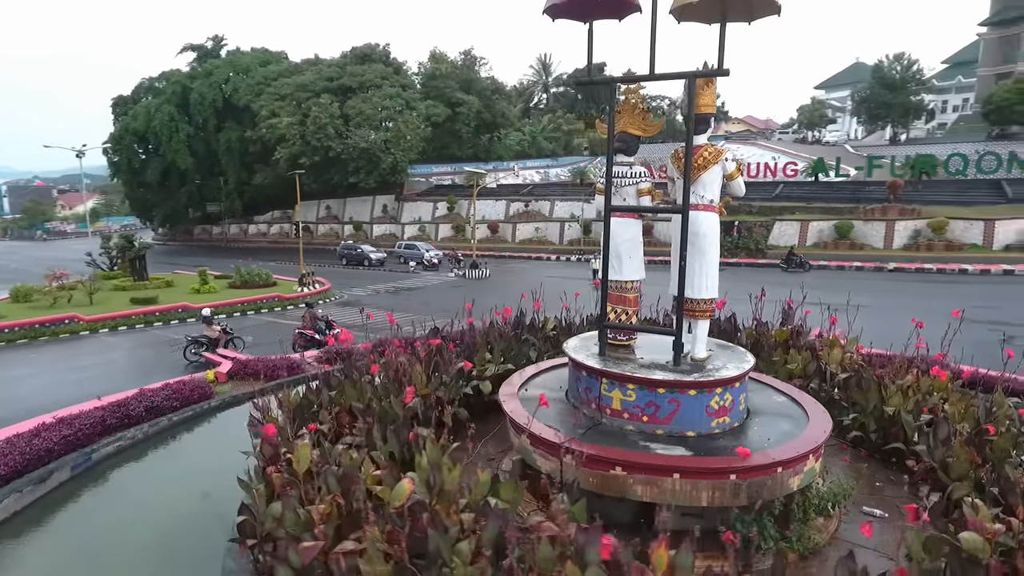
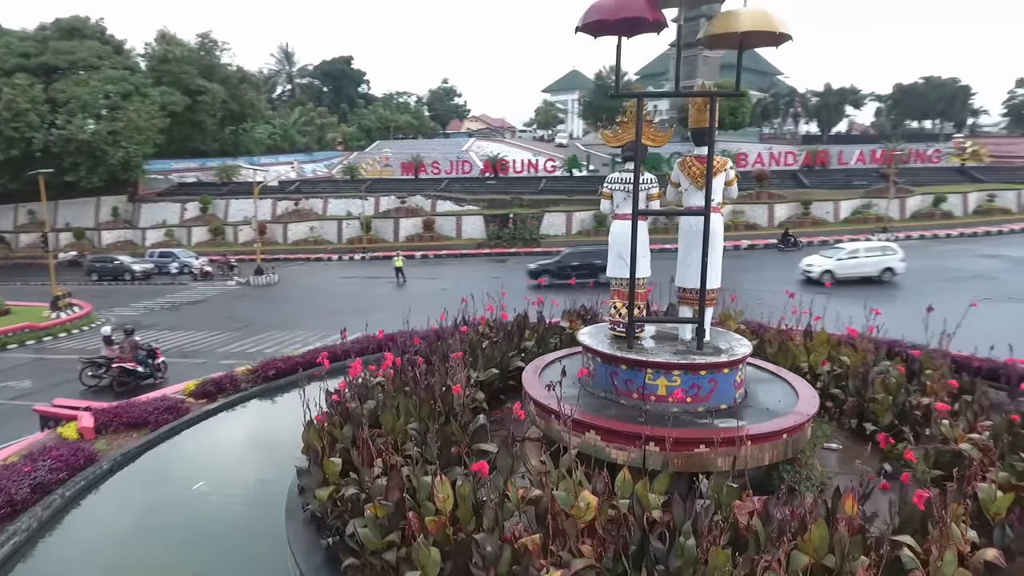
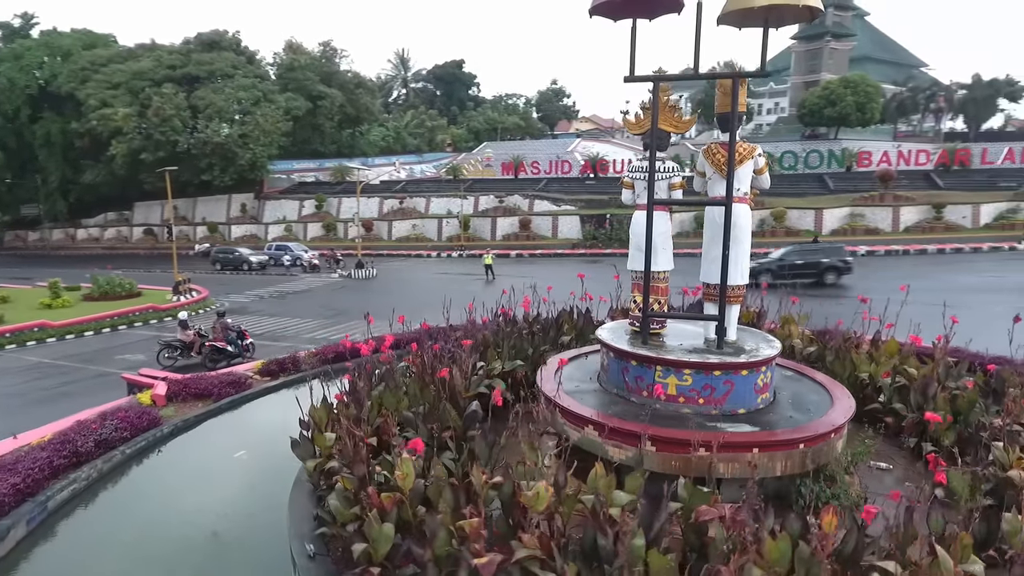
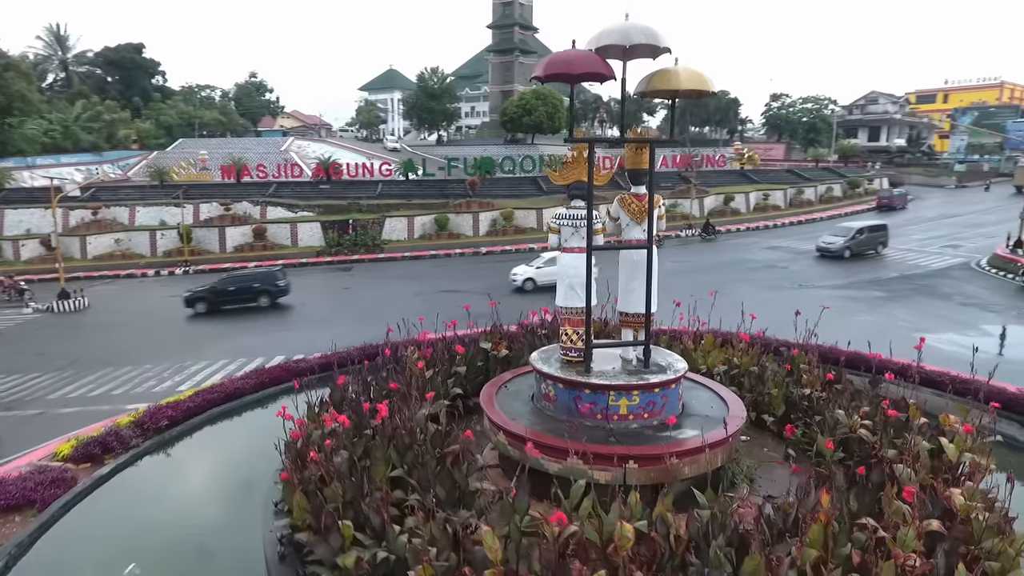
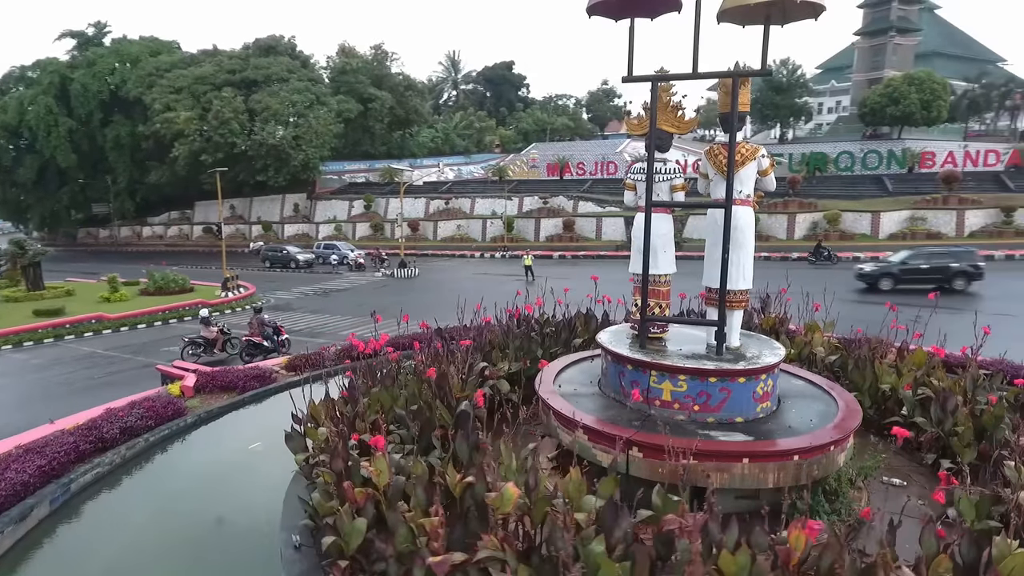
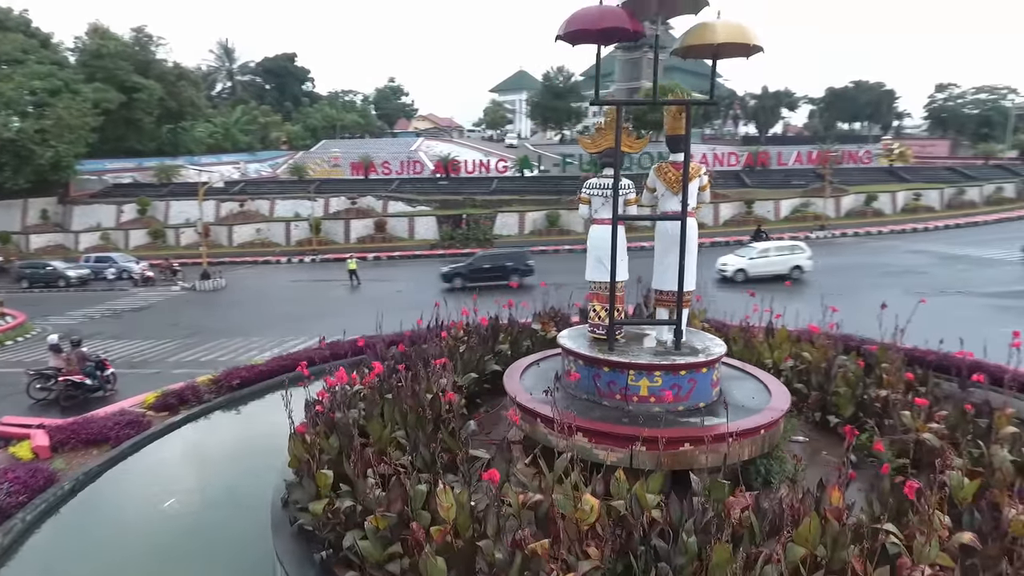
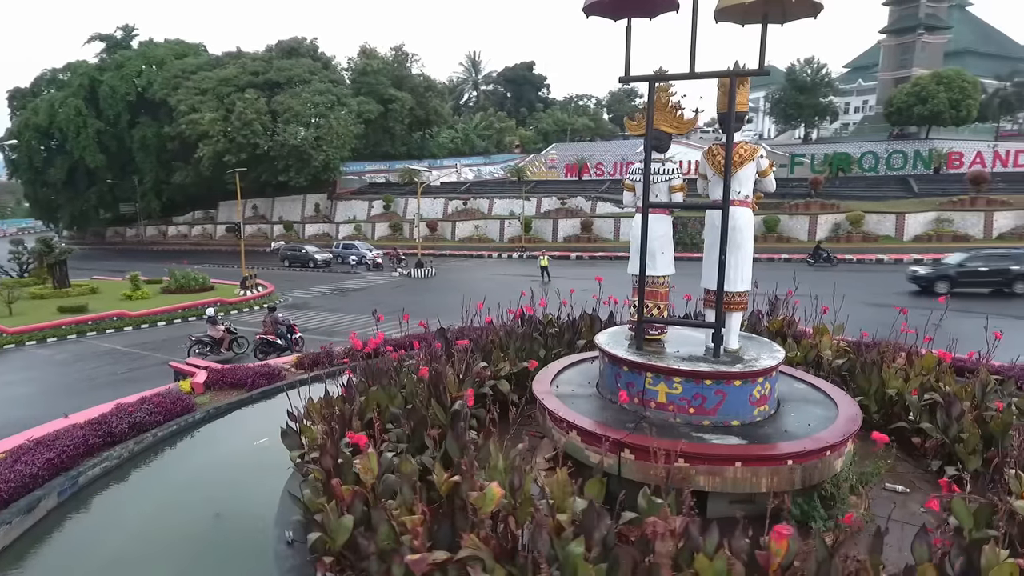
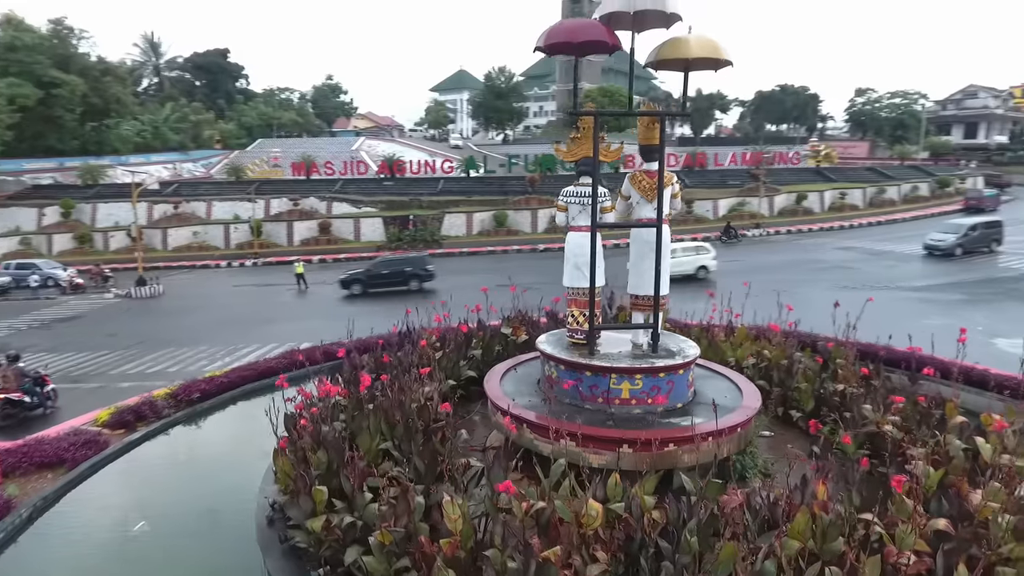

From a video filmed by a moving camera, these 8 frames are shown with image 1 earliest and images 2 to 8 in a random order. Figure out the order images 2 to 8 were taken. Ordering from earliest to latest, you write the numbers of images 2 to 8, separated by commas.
7, 5, 3, 2, 6, 8, 4
